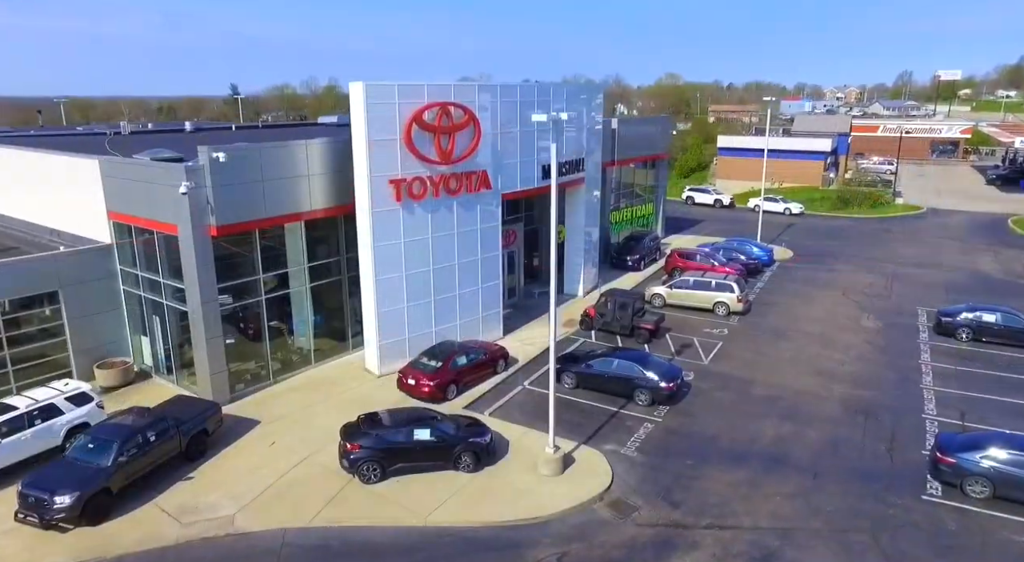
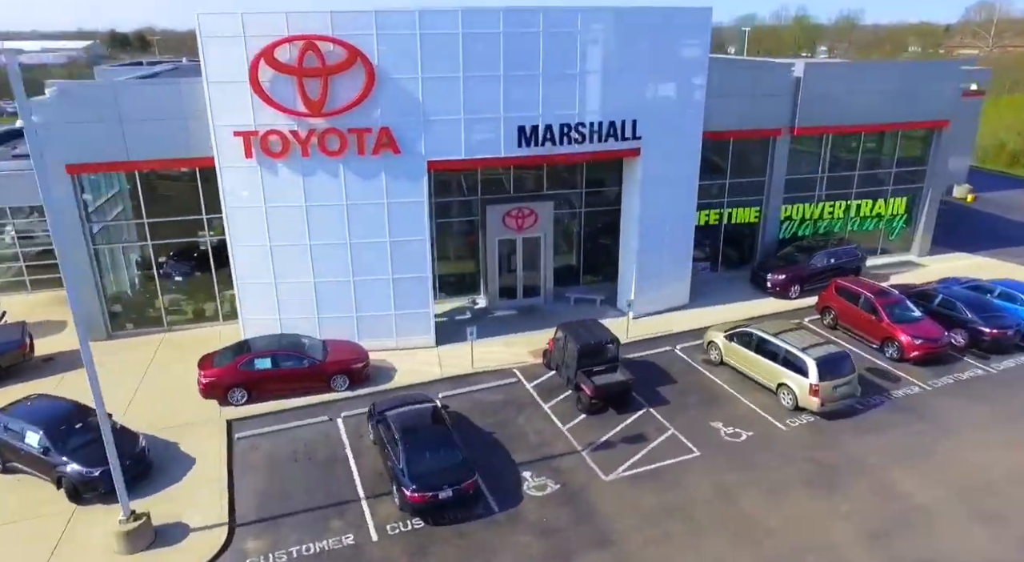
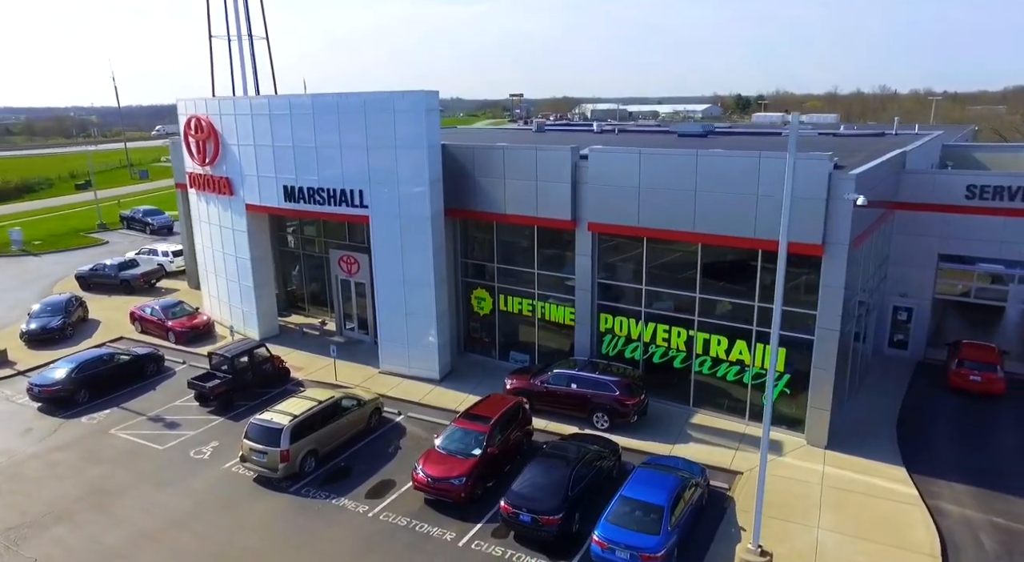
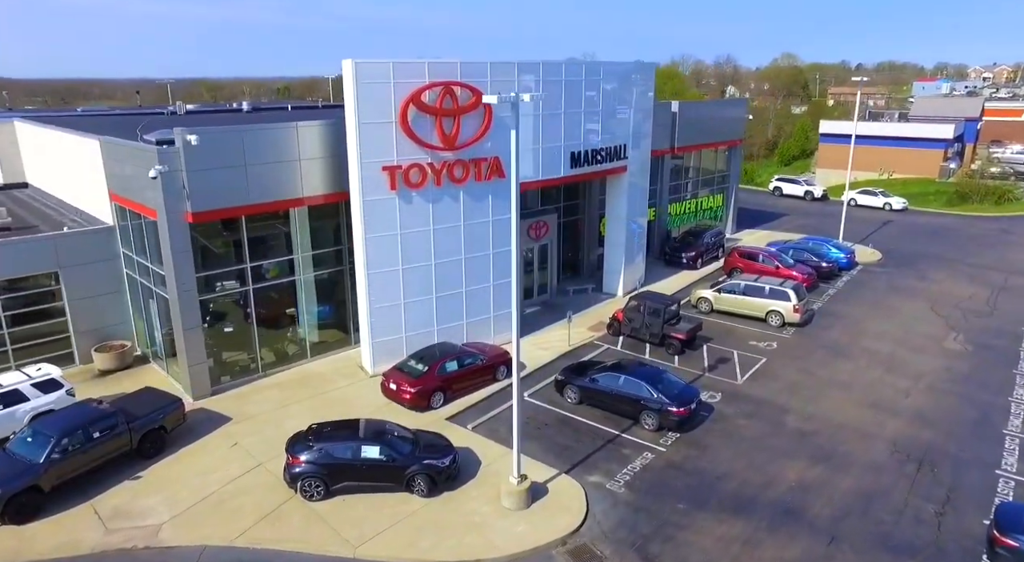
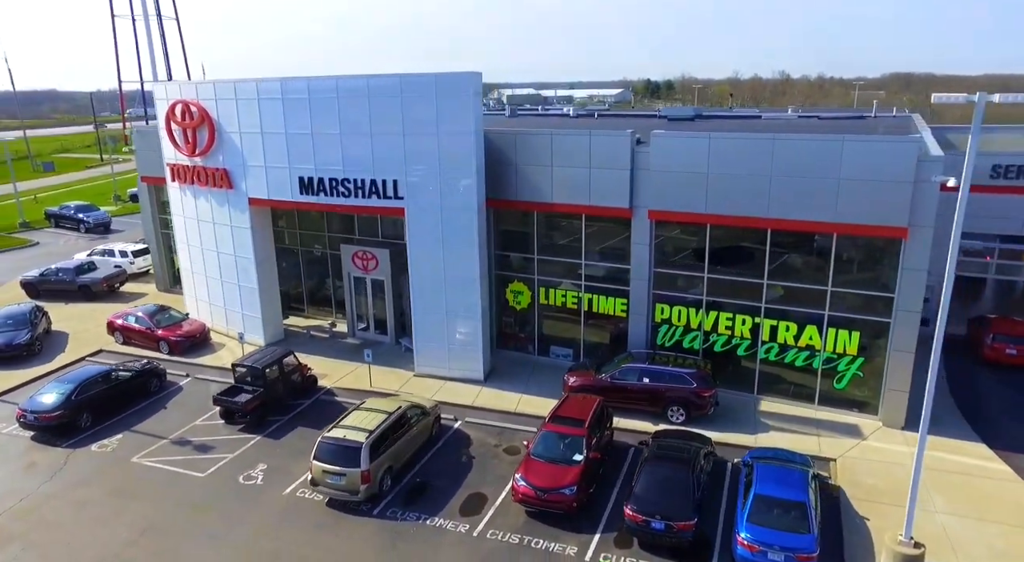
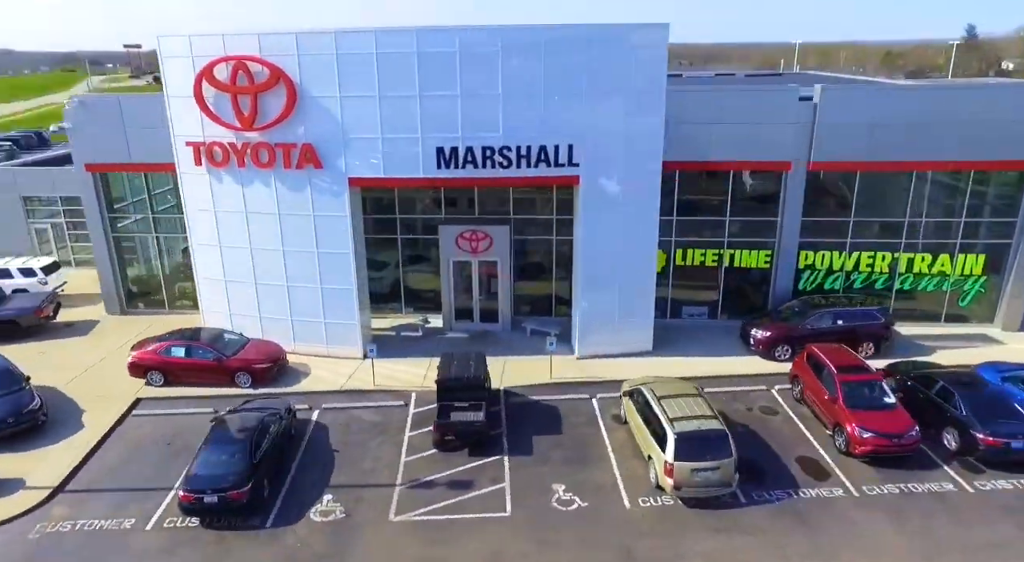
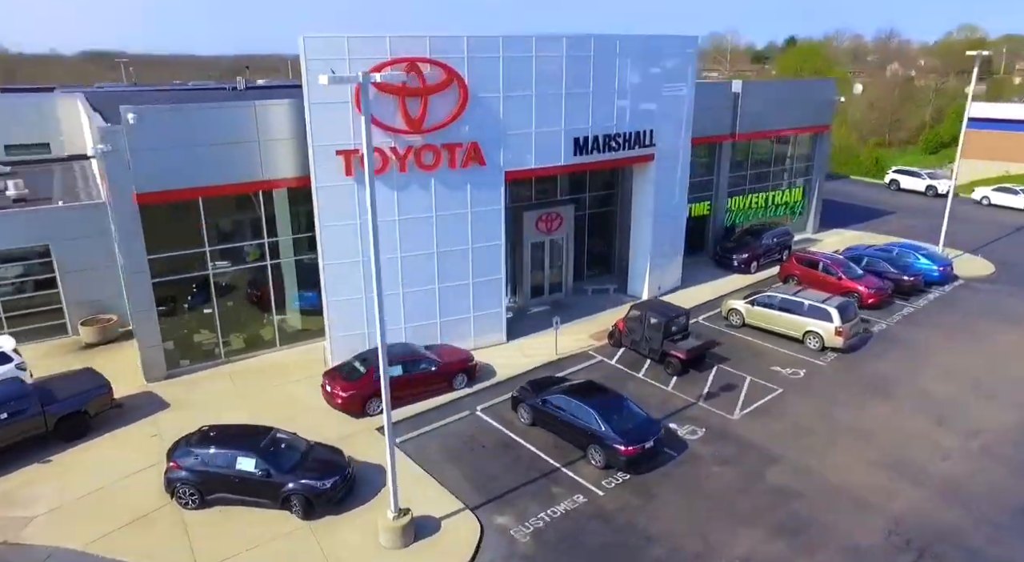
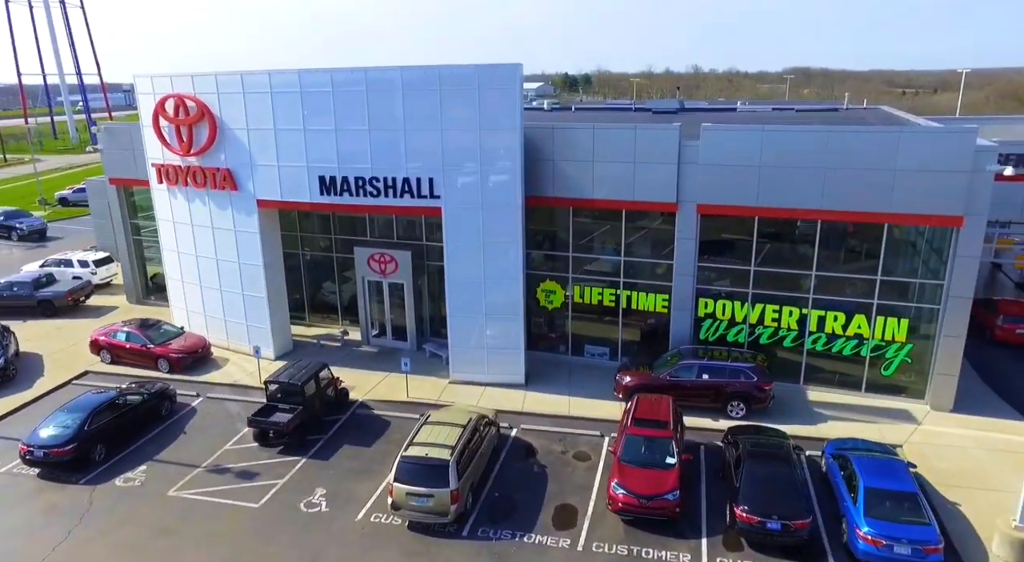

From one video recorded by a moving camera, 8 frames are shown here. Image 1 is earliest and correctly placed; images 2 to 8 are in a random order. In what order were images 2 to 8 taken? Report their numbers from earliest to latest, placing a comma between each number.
4, 7, 2, 6, 8, 5, 3
